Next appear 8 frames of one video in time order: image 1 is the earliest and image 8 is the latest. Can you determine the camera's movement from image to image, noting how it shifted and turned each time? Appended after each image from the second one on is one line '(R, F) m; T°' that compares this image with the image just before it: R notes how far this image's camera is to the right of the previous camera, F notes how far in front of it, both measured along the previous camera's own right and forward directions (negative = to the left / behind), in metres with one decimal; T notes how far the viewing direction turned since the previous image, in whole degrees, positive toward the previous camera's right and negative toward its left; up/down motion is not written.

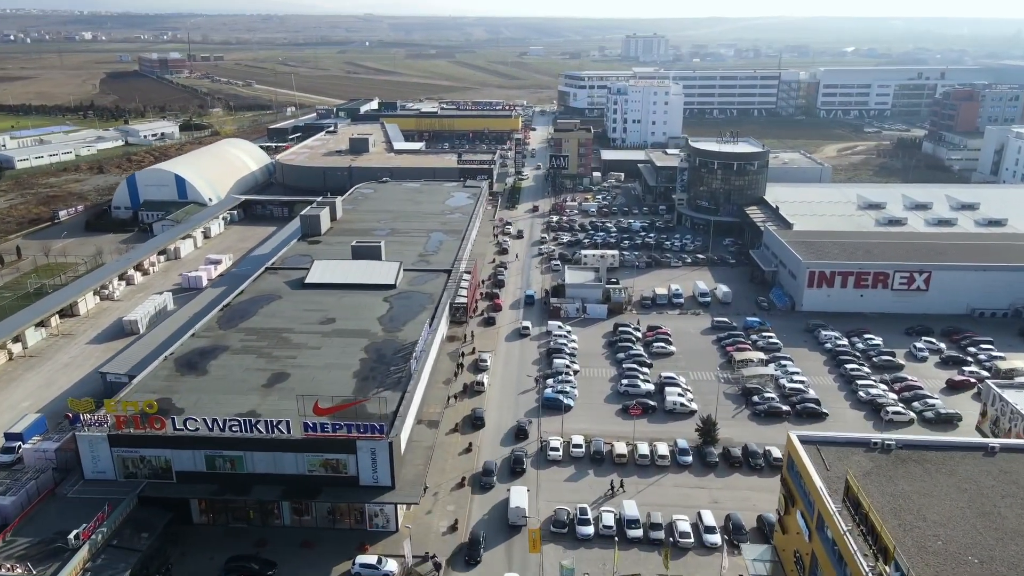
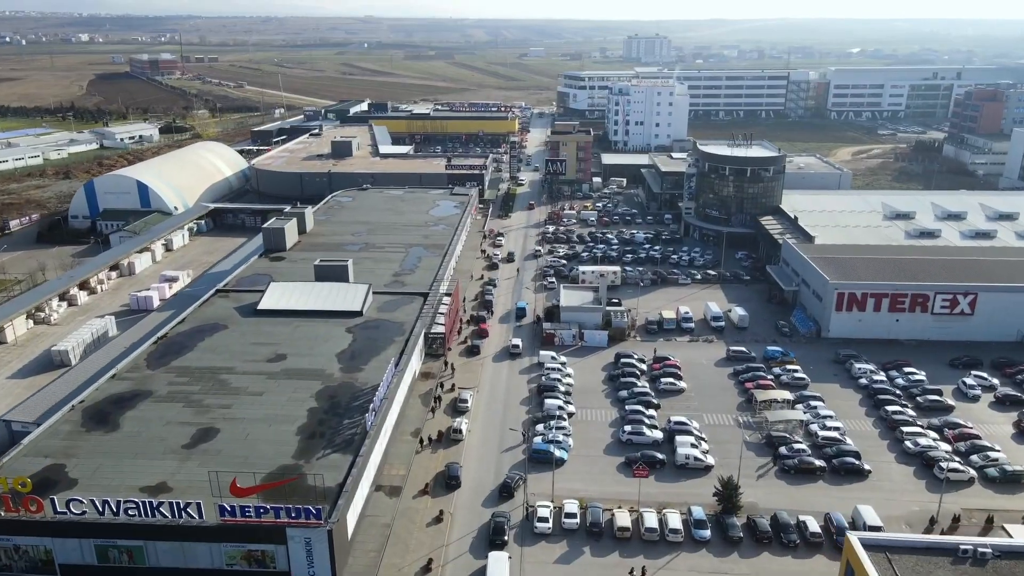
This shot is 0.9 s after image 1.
(+0.5, +3.3) m; 0°
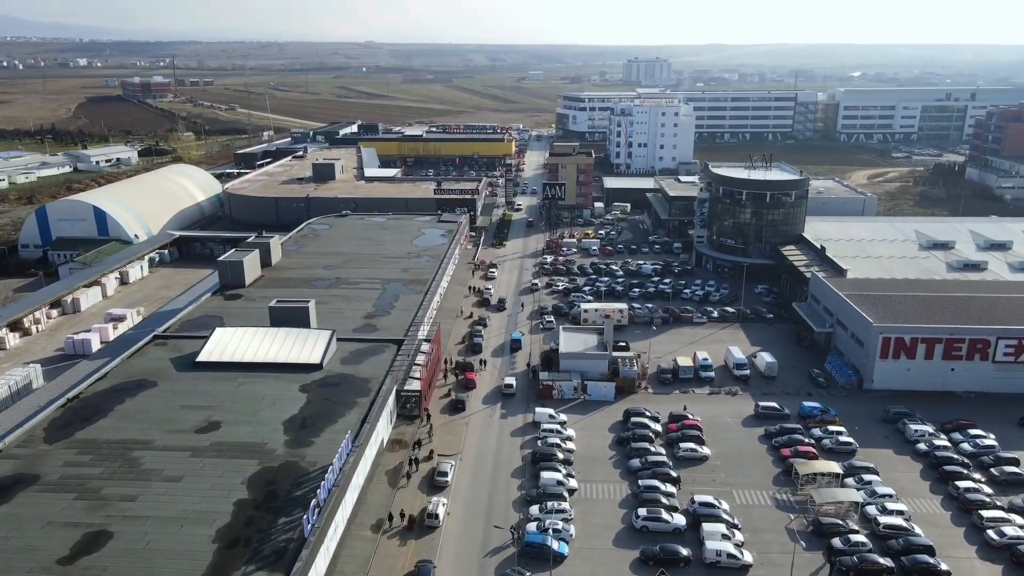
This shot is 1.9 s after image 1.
(+0.2, +3.4) m; 0°
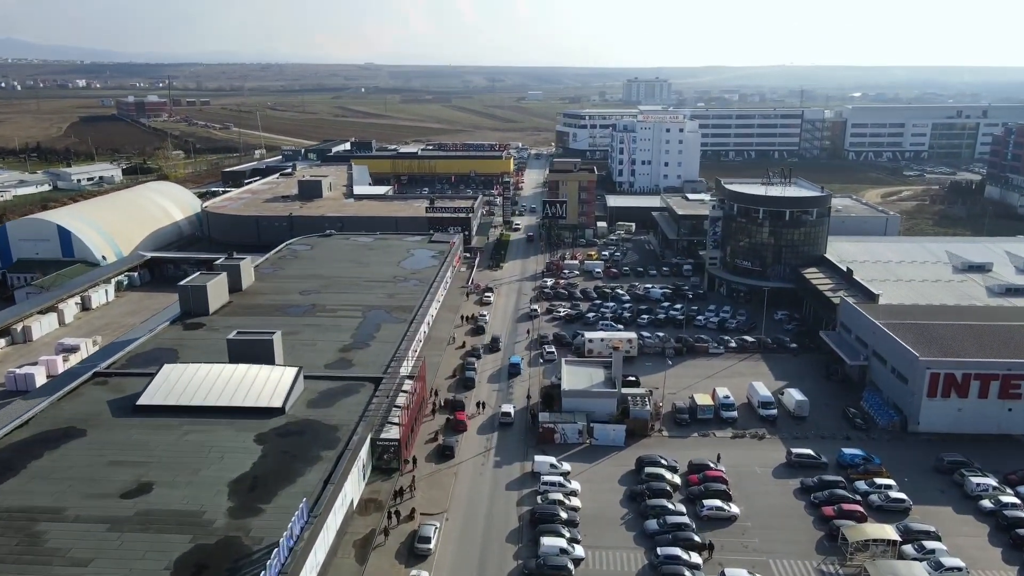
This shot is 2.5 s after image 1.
(+0.1, +2.5) m; 0°
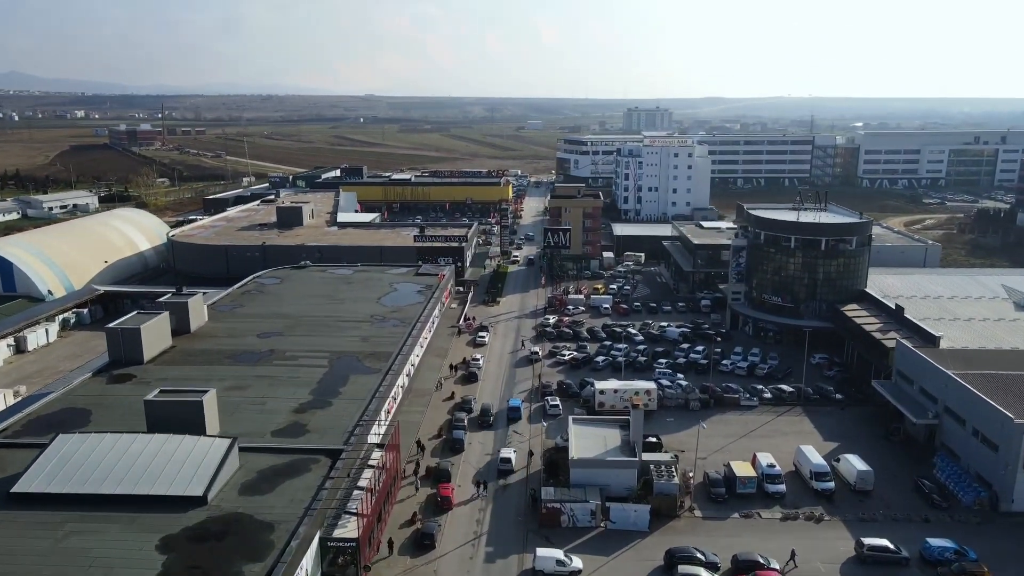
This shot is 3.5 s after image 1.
(+0.1, +3.5) m; 0°
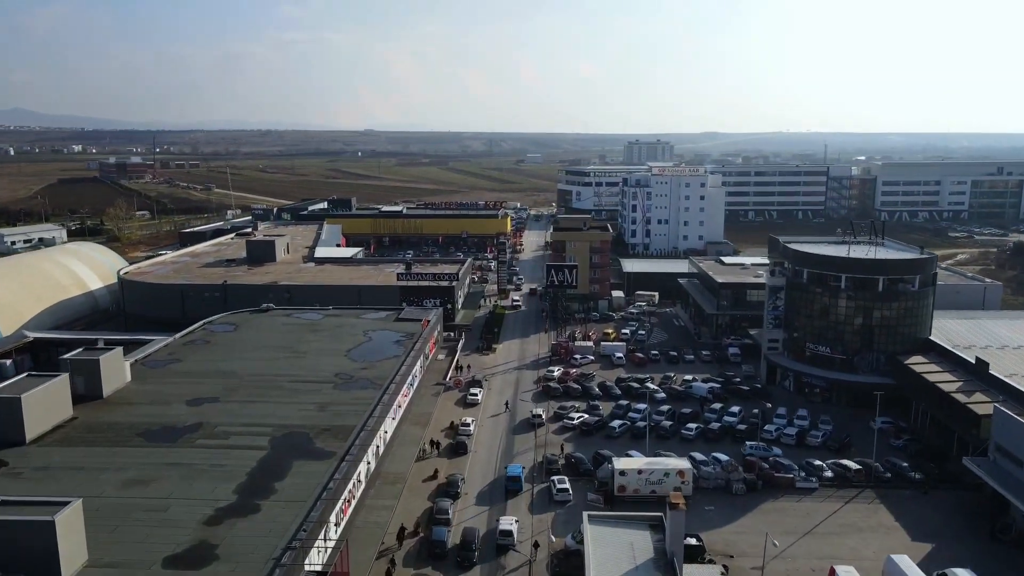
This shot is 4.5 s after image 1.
(0.0, +4.0) m; 0°
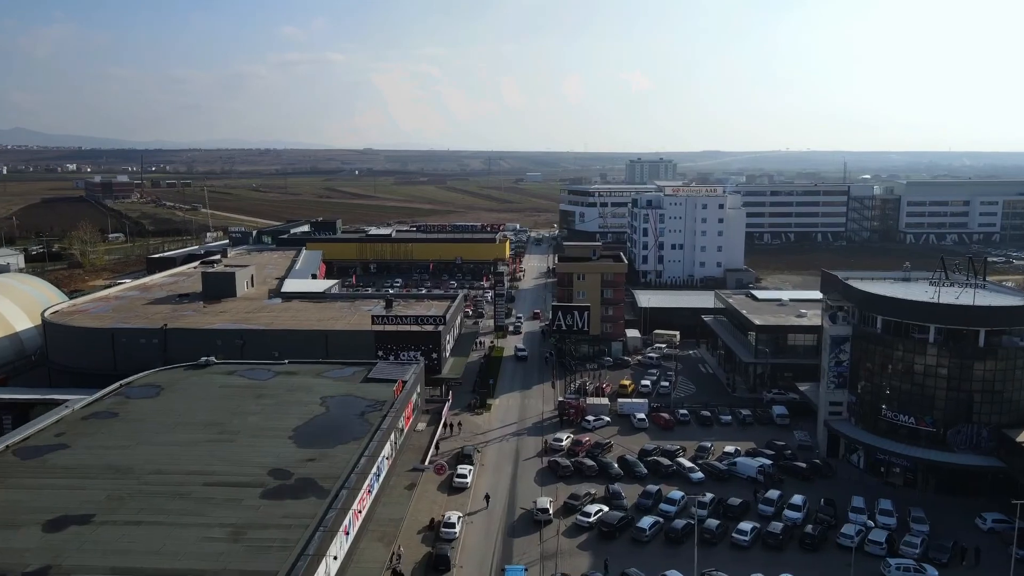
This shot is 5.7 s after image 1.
(0.0, +4.5) m; 0°
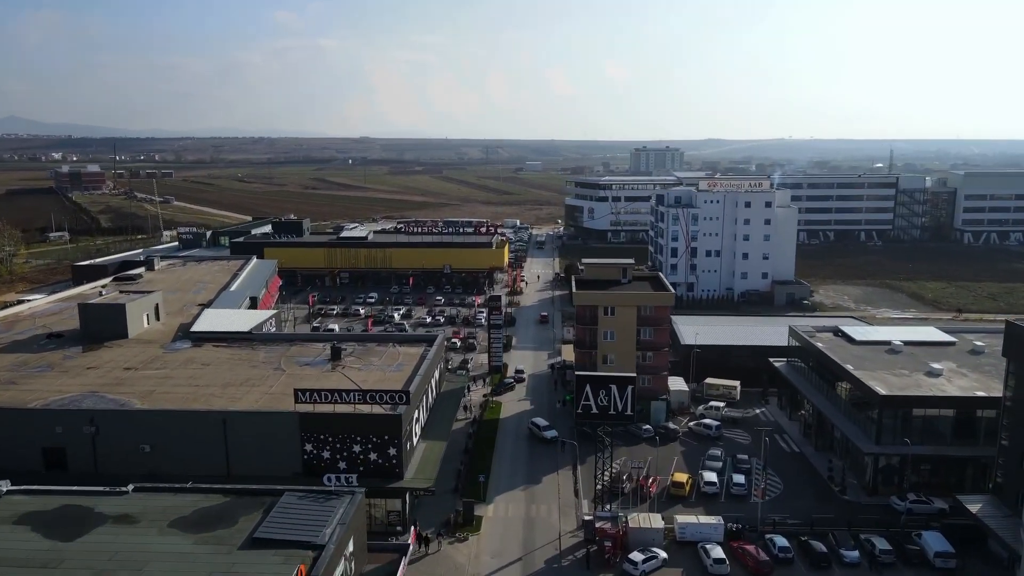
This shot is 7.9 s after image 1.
(0.0, +7.8) m; 0°
